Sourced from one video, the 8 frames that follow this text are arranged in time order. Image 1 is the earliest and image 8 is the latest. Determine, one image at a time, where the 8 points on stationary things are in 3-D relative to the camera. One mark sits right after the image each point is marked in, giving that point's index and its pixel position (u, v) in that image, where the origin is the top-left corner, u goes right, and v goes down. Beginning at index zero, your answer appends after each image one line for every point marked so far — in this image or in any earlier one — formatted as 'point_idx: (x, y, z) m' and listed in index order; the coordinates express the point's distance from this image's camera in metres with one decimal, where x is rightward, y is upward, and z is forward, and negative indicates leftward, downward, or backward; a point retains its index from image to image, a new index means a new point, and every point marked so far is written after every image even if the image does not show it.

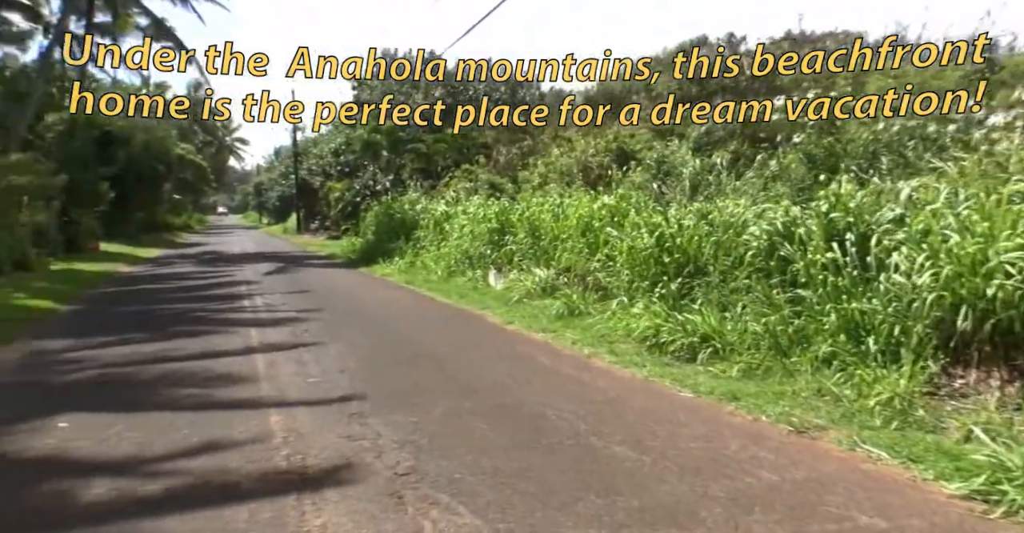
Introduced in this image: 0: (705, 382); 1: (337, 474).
0: (+1.8, -1.1, +7.7) m
1: (-1.1, -1.3, +5.0) m
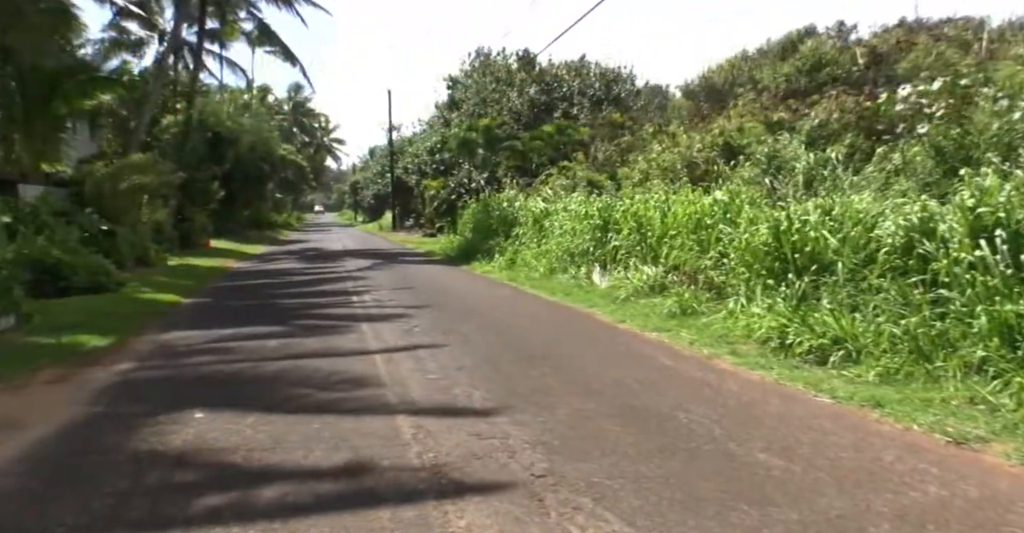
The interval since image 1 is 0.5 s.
0: (+2.9, -1.1, +7.2) m
1: (-0.2, -1.2, +4.9) m
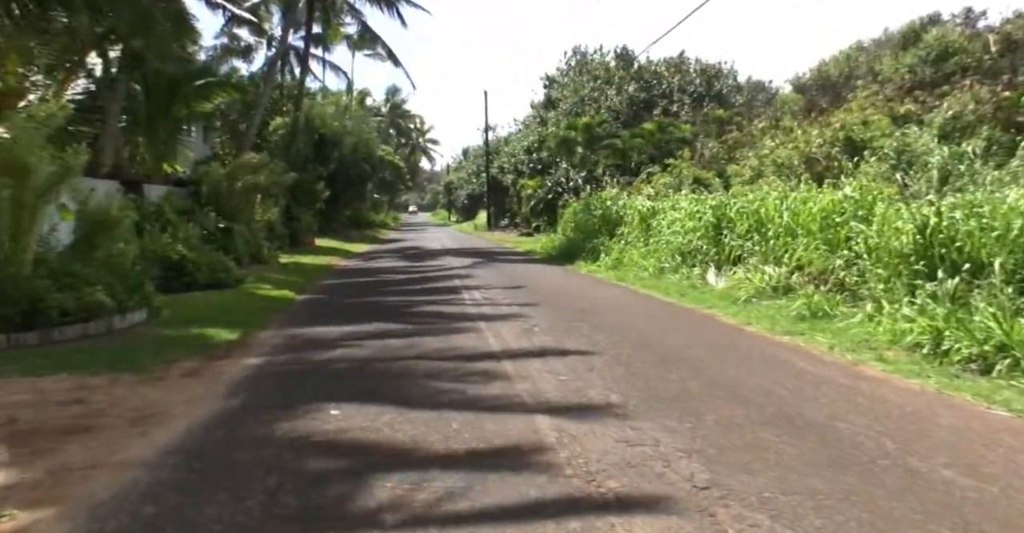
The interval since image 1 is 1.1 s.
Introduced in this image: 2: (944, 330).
0: (+4.1, -1.1, +6.6) m
1: (+0.7, -1.2, +4.6) m
2: (+4.5, -0.7, +8.5) m
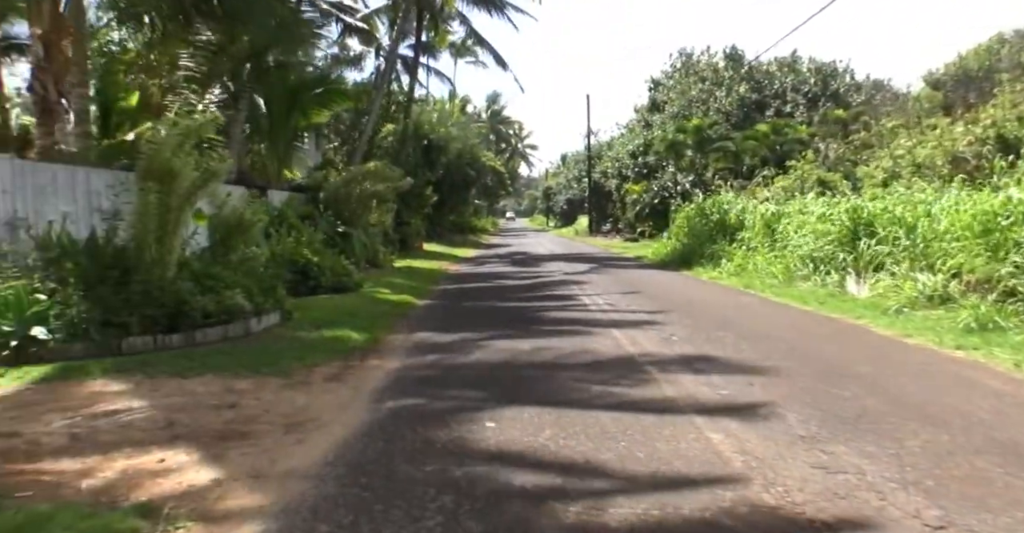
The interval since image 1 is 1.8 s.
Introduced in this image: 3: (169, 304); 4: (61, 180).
0: (+5.3, -1.1, +5.6) m
1: (+1.7, -1.3, +4.0) m
2: (+5.9, -0.7, +7.5) m
3: (-3.8, -0.4, +9.0) m
4: (-5.8, +1.1, +10.5) m
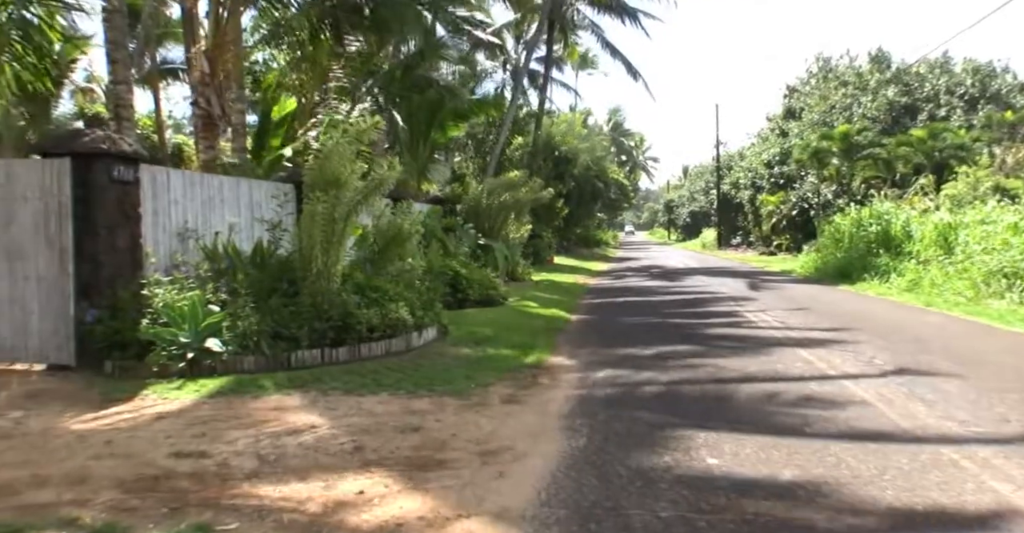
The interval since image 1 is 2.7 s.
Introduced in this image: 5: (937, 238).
0: (+6.6, -1.2, +4.1) m
1: (+2.8, -1.3, +3.0) m
2: (+7.5, -0.9, +5.8) m
3: (-1.9, -0.5, +8.7) m
4: (-3.7, +1.0, +10.6) m
5: (+9.9, +0.7, +19.0) m
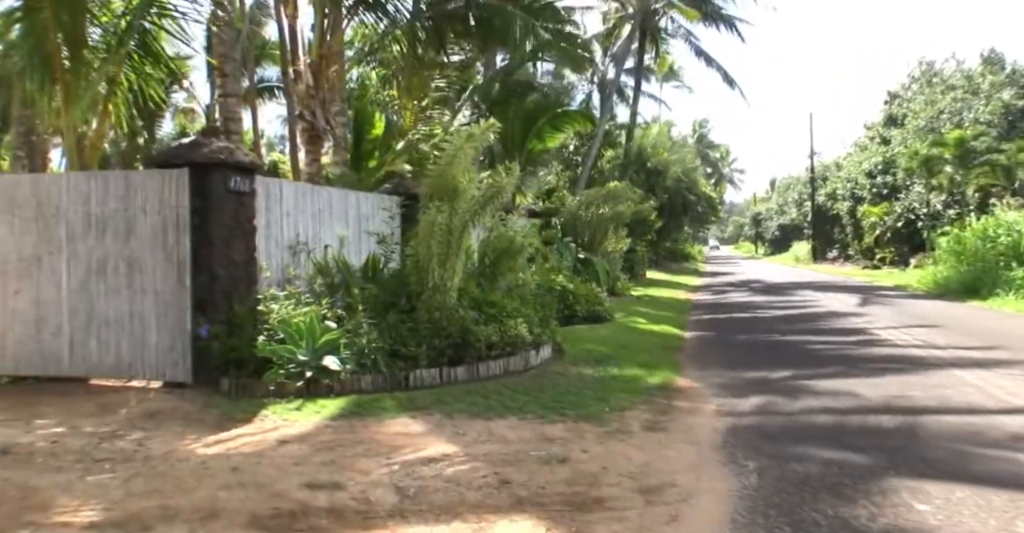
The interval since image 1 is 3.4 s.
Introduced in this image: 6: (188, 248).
0: (+7.4, -1.3, +2.8) m
1: (+3.5, -1.3, +2.1) m
2: (+8.5, -0.9, +4.4) m
3: (-0.6, -0.7, +8.2) m
4: (-2.2, +0.8, +10.3) m
5: (+12.1, +0.4, +17.3) m
6: (-3.0, +0.2, +7.5) m
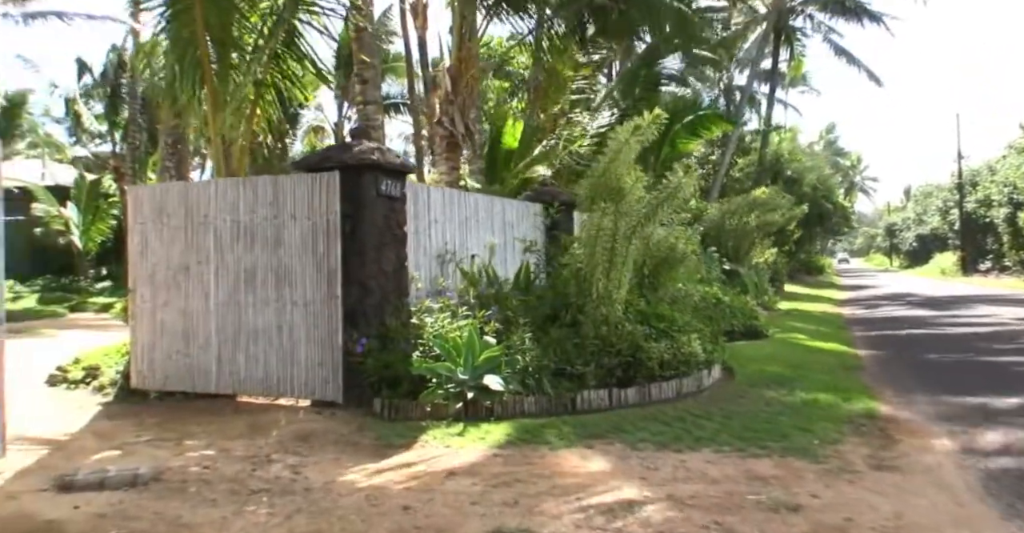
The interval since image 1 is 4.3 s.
0: (+8.2, -1.2, +0.8) m
1: (+4.2, -1.3, +0.6) m
2: (+9.5, -0.9, +2.3) m
3: (+1.0, -0.8, +7.3) m
4: (-0.3, +0.7, +9.6) m
5: (+14.8, +0.2, +14.6) m
6: (-1.5, +0.1, +7.0) m
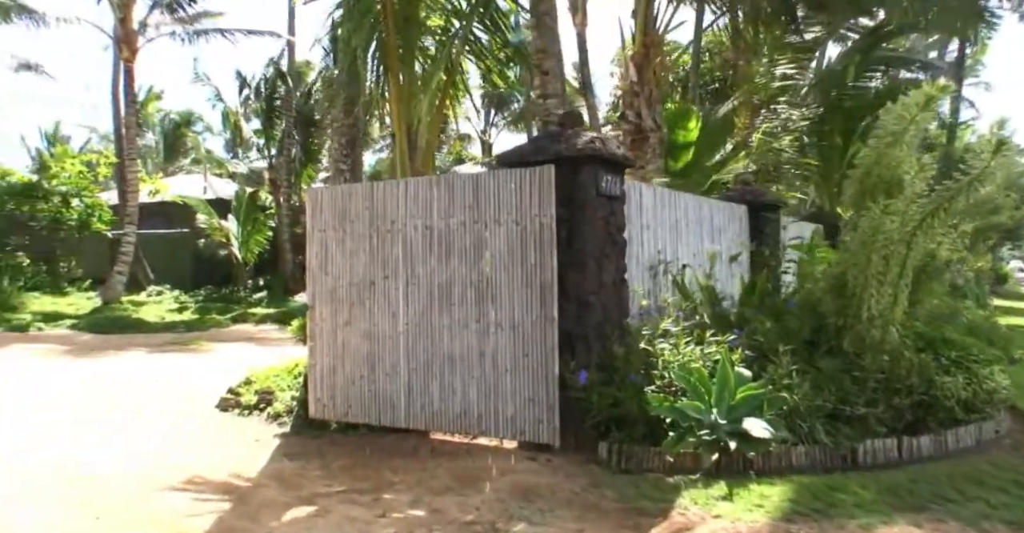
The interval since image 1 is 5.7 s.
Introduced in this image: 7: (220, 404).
0: (+8.9, -1.2, -1.9) m
1: (+4.9, -1.3, -1.4) m
2: (+10.4, -0.9, -0.6) m
3: (+2.8, -0.9, +5.7) m
4: (+1.8, +0.6, +8.2) m
5: (+17.6, +0.1, +10.7) m
6: (+0.3, 0.0, +5.8) m
7: (-2.9, -1.3, +8.0) m
